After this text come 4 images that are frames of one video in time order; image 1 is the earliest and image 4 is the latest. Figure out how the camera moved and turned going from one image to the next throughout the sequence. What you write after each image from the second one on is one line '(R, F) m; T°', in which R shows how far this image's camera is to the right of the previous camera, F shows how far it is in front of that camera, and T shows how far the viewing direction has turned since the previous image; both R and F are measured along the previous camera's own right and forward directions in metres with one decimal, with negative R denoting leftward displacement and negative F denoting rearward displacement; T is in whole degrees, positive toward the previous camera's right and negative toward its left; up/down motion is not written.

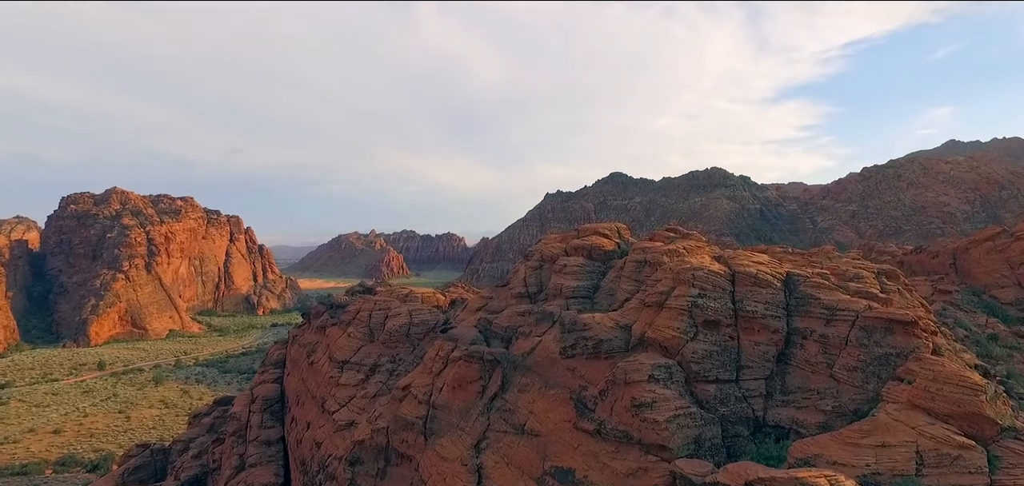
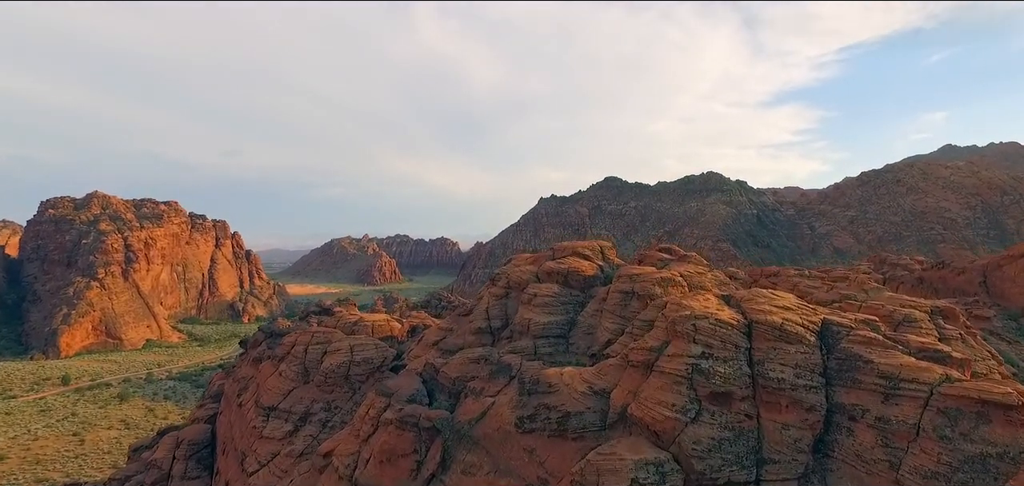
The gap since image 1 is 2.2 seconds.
(+0.9, +2.8) m; 0°
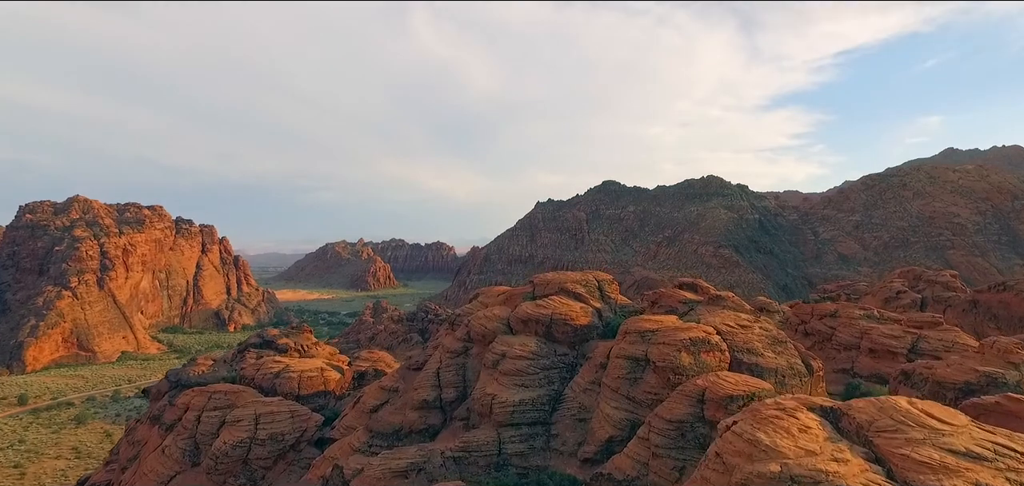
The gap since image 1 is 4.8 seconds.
(+0.6, +3.8) m; 0°
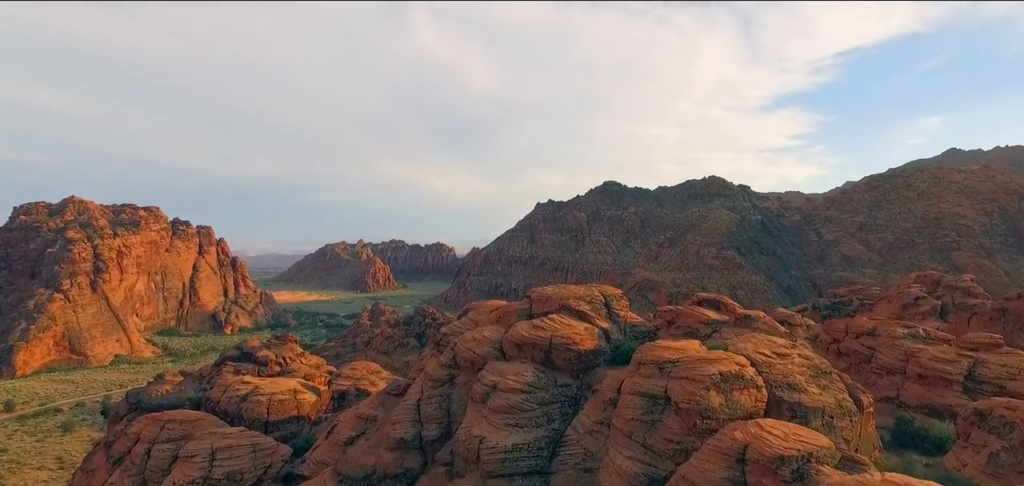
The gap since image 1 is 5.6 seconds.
(+0.1, +1.3) m; 0°
